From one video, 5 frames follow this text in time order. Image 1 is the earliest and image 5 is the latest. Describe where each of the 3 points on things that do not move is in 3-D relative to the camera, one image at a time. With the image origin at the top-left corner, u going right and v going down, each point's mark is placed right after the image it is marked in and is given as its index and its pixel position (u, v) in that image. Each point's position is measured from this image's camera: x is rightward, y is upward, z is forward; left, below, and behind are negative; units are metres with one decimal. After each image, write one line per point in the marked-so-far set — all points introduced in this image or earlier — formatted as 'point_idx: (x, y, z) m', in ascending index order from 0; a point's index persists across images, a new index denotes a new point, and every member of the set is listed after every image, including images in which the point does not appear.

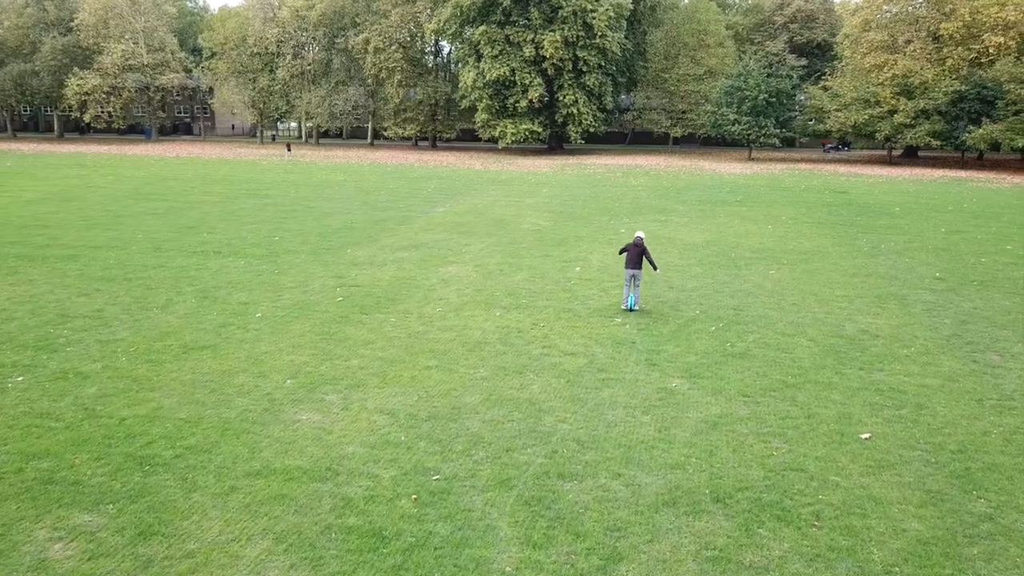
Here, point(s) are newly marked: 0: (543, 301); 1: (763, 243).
0: (+0.5, -0.2, +13.1) m
1: (+5.6, +1.0, +19.0) m
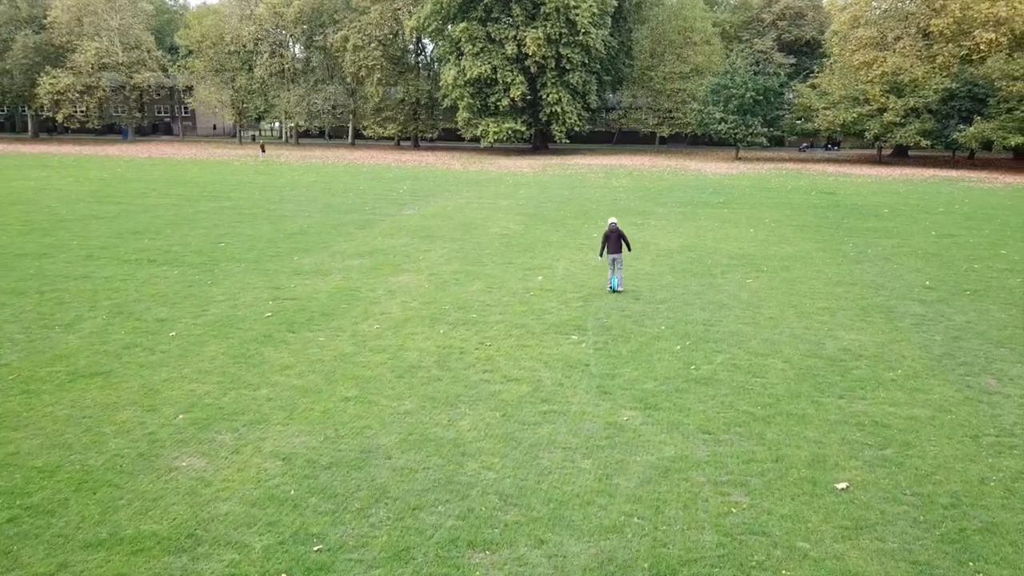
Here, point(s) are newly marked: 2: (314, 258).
0: (-0.2, -0.4, +11.9) m
1: (+4.8, +0.8, +17.8) m
2: (-3.7, +0.6, +16.1) m
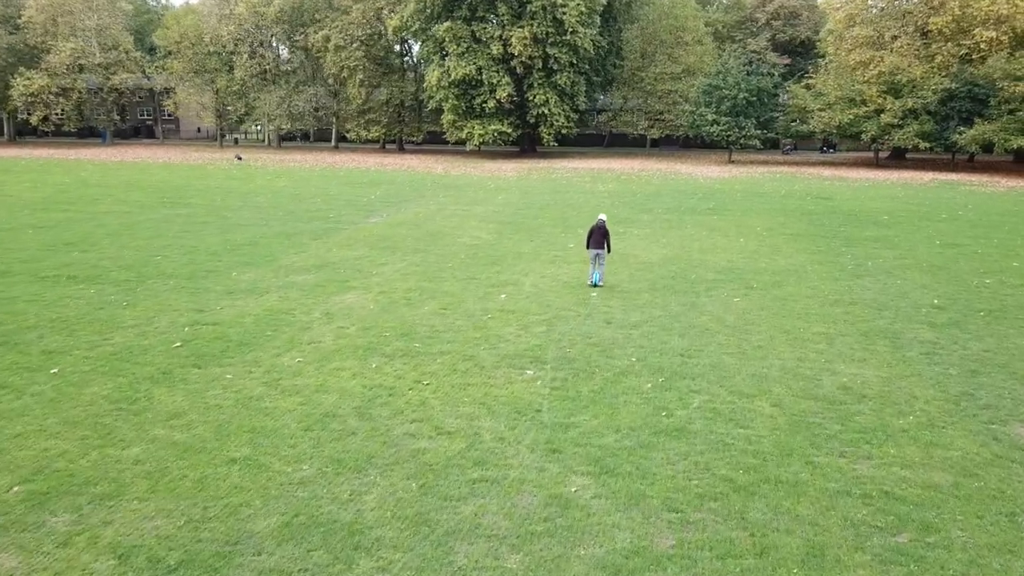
0: (-0.8, -0.7, +10.4) m
1: (+4.2, +0.5, +16.3) m
2: (-4.4, +0.2, +14.6) m
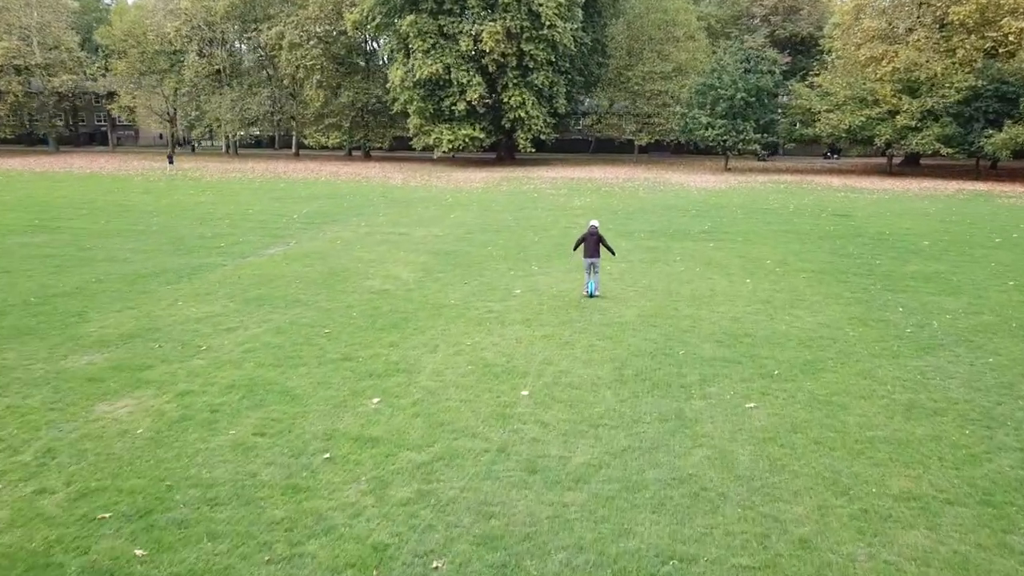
0: (-2.0, -1.6, +5.4) m
1: (+3.0, -0.4, +11.4) m
2: (-5.5, -0.7, +9.6) m
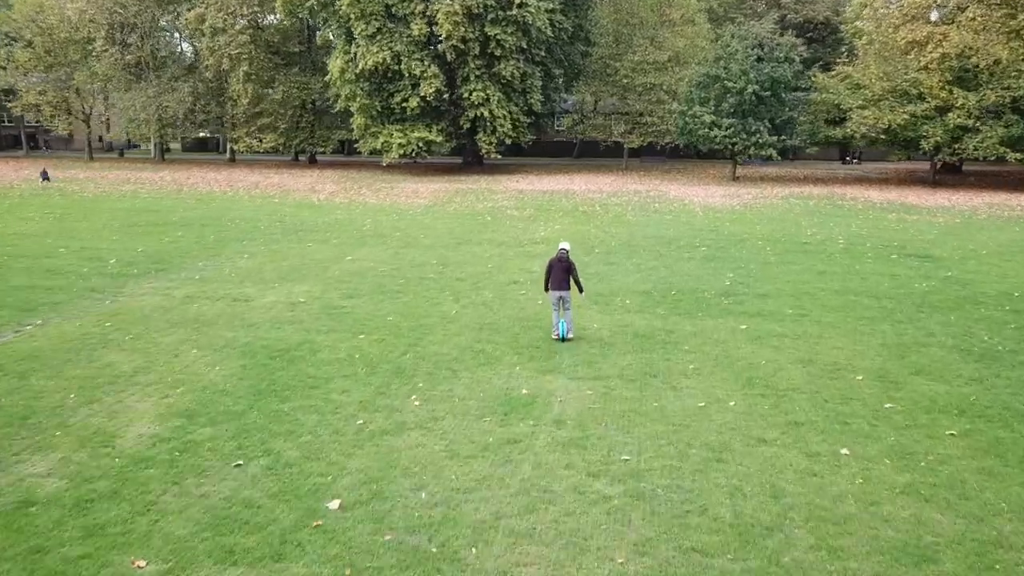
0: (-3.2, -3.0, -2.3) m
1: (+1.7, -1.9, +3.7) m
2: (-6.8, -2.2, +1.9) m
